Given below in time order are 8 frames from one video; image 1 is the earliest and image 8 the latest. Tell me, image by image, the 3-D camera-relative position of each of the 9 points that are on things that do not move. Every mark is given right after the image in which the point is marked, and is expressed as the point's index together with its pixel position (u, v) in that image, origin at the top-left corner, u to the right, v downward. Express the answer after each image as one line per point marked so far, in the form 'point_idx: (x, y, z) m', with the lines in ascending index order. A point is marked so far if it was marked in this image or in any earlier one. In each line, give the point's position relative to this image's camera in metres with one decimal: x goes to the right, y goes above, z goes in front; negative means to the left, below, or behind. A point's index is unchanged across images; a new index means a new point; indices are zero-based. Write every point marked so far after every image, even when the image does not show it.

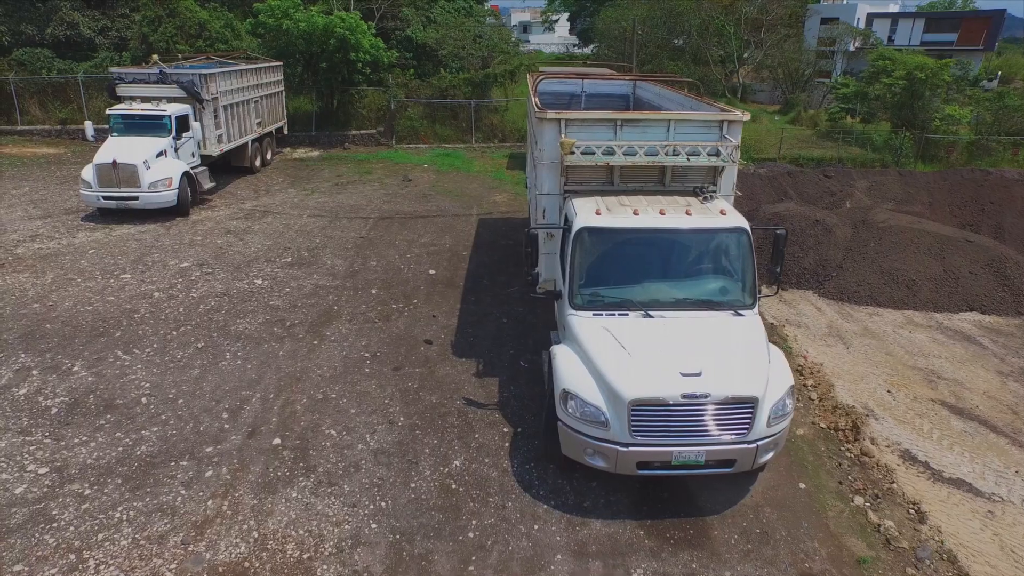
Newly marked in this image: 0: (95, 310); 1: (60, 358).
0: (-5.8, -0.3, +8.5) m
1: (-5.4, -0.8, +7.2) m
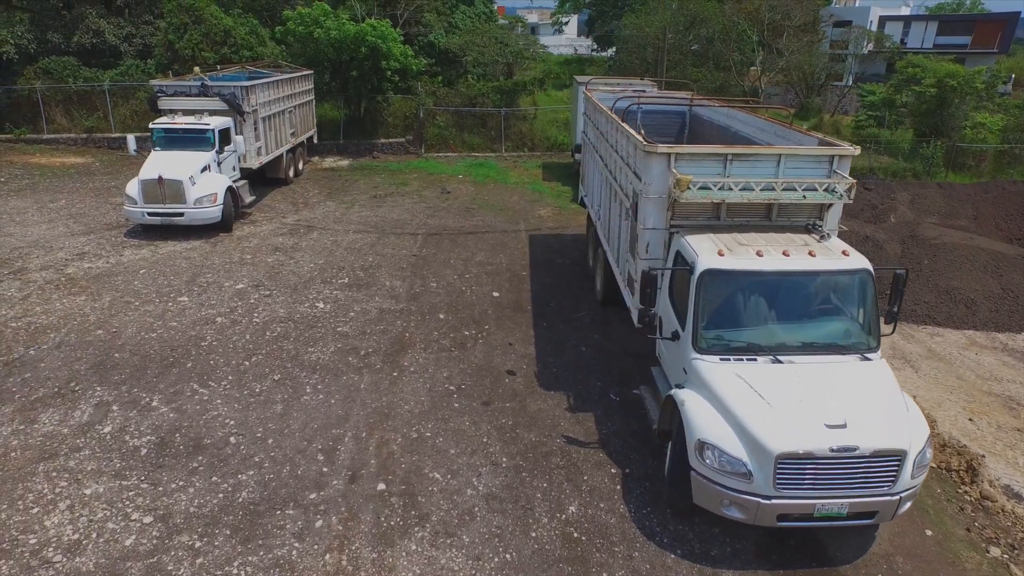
0: (-4.8, -0.6, +8.3) m
1: (-4.3, -1.2, +7.0) m
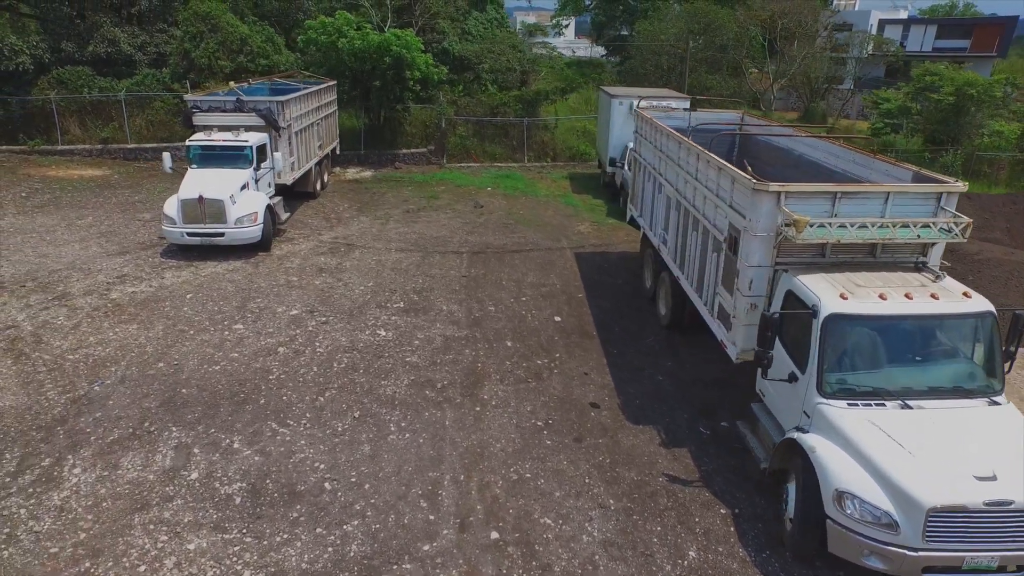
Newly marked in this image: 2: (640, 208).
0: (-3.8, -1.1, +8.1) m
1: (-3.3, -1.6, +6.8) m
2: (+2.3, +1.4, +10.7) m
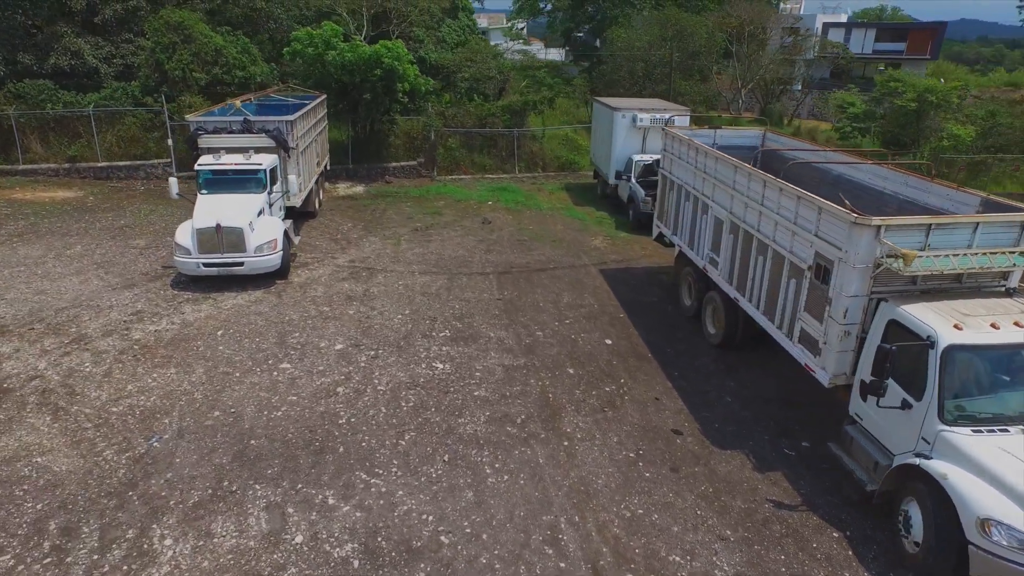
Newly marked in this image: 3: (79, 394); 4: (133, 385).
0: (-2.8, -1.6, +7.7) m
1: (-2.2, -2.1, +6.4) m
2: (+2.9, +1.1, +10.8) m
3: (-5.7, -1.4, +8.0) m
4: (-5.1, -1.3, +8.2) m
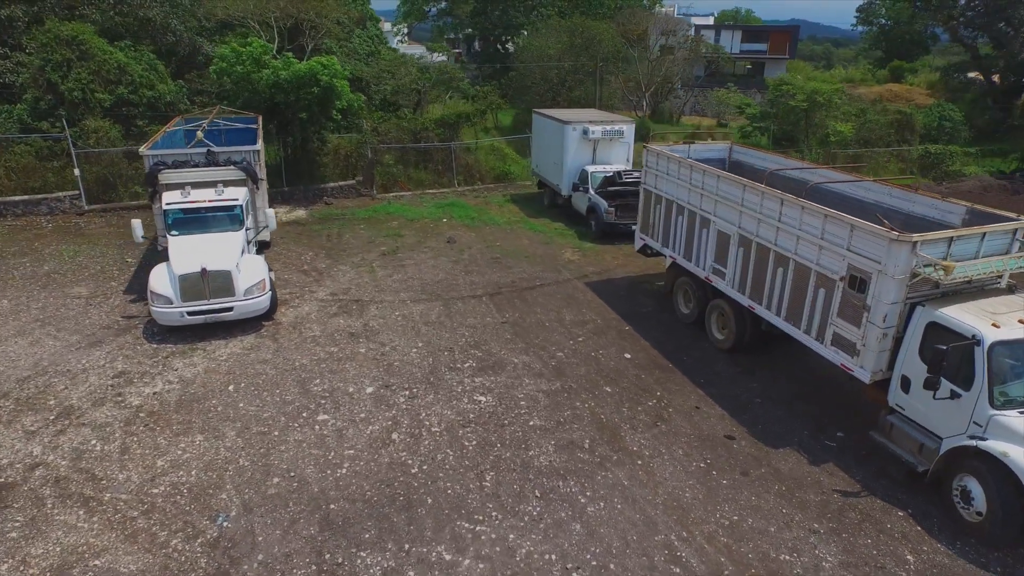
0: (-1.9, -2.2, +7.4) m
1: (-1.0, -2.7, +6.2) m
2: (+2.9, +0.9, +11.5) m
3: (-4.8, -2.2, +7.1) m
4: (-4.3, -2.1, +7.4) m
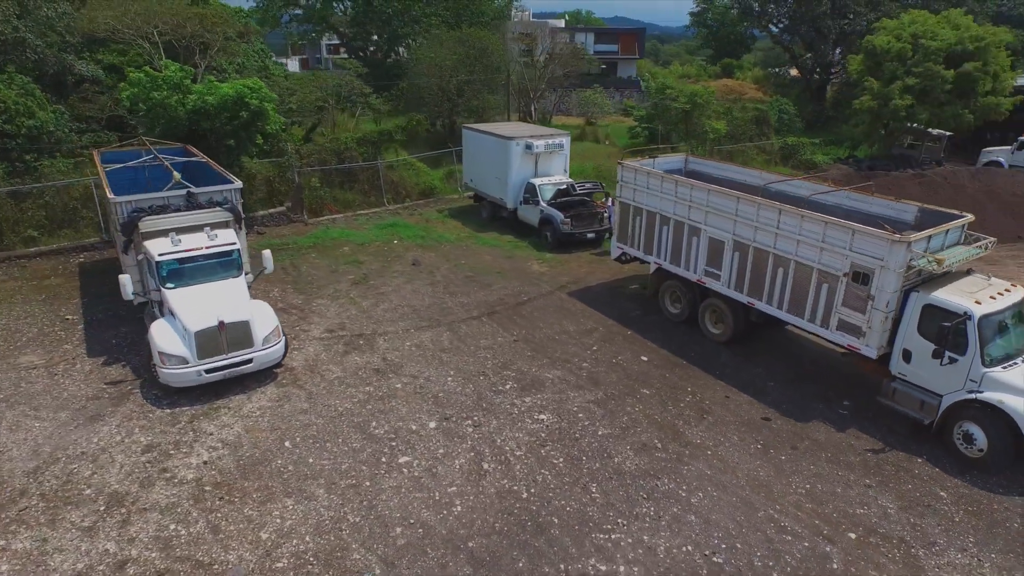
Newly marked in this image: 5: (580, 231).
0: (-0.6, -2.7, +7.5) m
1: (+0.6, -3.1, +6.6) m
2: (+2.9, +0.9, +12.6) m
3: (-3.3, -3.0, +6.6) m
4: (-2.9, -2.8, +7.0) m
5: (+1.9, +1.5, +16.5) m
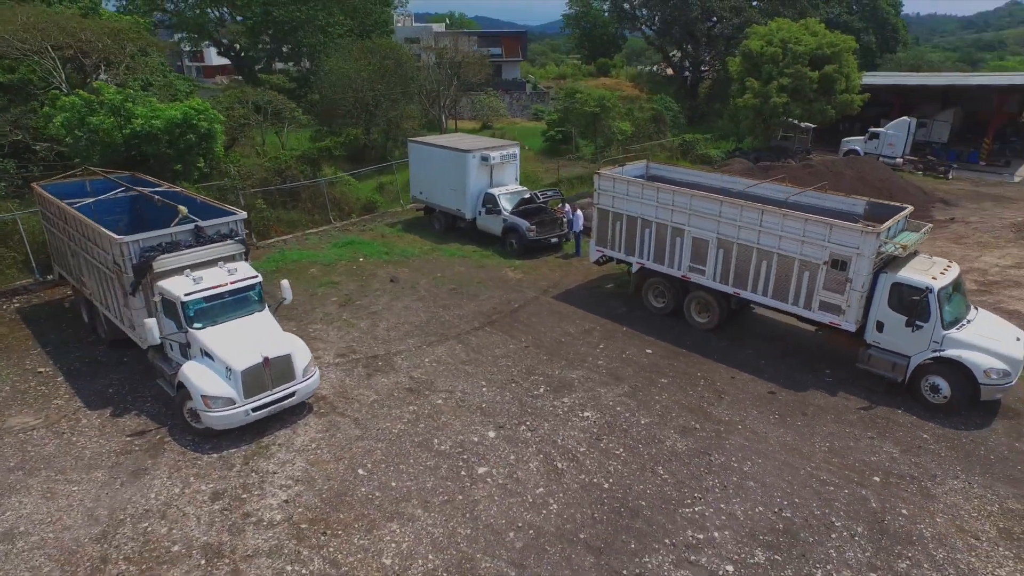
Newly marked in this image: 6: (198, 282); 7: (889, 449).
0: (+0.6, -2.9, +8.2) m
1: (+2.0, -3.1, +7.5) m
2: (+2.7, +0.9, +13.8) m
3: (-1.8, -3.4, +6.7) m
4: (-1.5, -3.2, +7.2) m
5: (+0.9, +1.5, +17.3) m
6: (-5.0, +0.1, +9.5) m
7: (+5.8, -2.5, +9.3) m
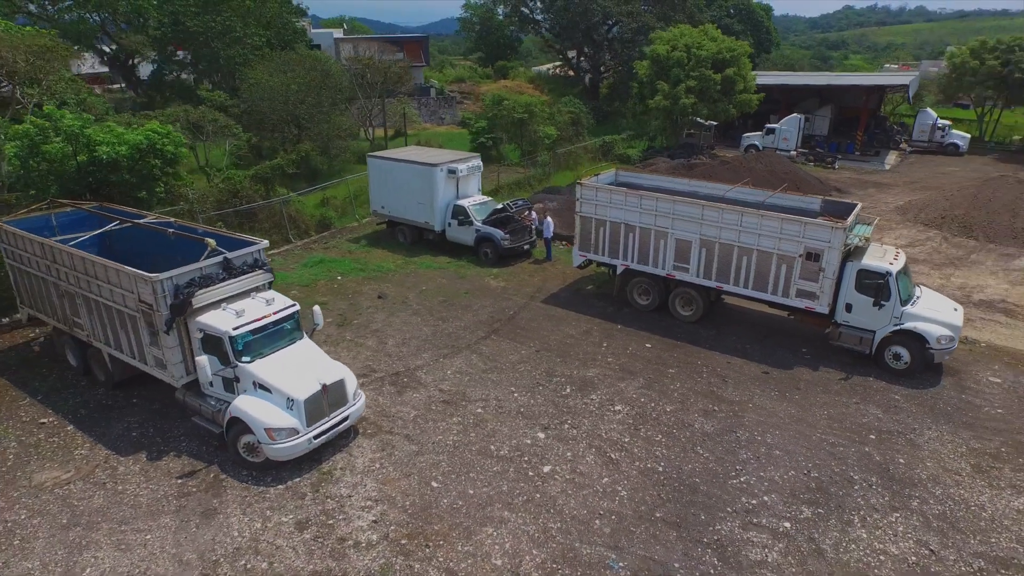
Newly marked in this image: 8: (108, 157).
0: (+1.7, -3.0, +9.0) m
1: (+3.1, -3.2, +8.6) m
2: (+2.6, +0.9, +14.9) m
3: (-0.4, -3.7, +7.2) m
4: (-0.3, -3.4, +7.8) m
5: (+0.2, +1.3, +18.1) m
6: (-4.2, -0.4, +9.5) m
7: (+6.6, -2.2, +11.0) m
8: (-9.4, +2.9, +13.7) m
